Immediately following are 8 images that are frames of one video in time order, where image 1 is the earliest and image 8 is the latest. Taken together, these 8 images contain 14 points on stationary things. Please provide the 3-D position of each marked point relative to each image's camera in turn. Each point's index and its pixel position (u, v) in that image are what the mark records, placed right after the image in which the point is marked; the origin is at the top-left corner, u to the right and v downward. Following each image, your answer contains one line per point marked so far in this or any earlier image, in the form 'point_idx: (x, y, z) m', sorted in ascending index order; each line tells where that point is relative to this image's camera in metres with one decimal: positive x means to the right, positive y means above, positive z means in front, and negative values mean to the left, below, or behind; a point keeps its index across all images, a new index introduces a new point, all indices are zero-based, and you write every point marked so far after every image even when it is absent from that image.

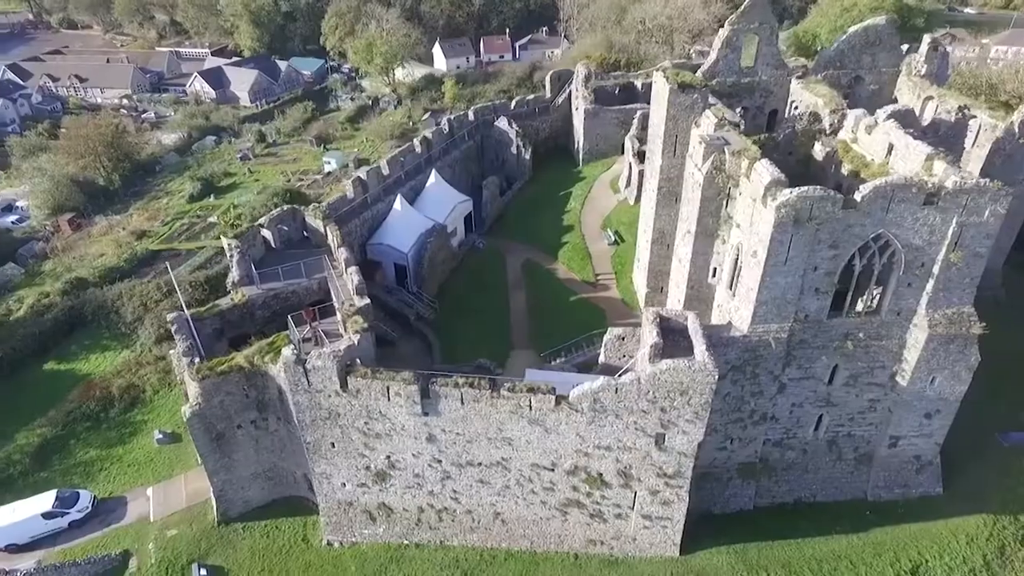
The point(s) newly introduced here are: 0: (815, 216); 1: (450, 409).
0: (+7.7, +1.8, +16.5) m
1: (-1.7, -3.4, +18.4) m
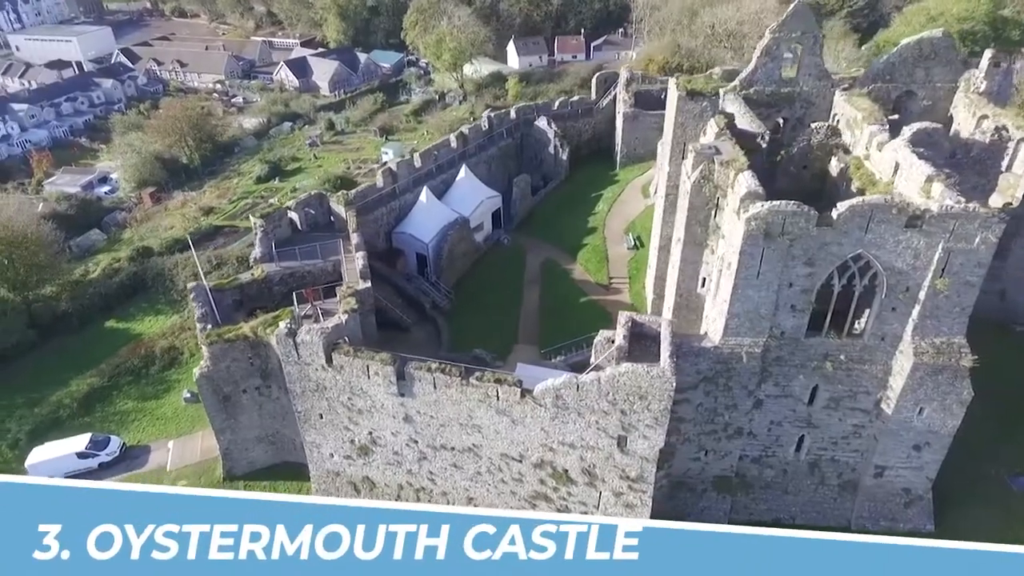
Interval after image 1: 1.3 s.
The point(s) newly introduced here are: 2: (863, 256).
0: (+6.9, +1.4, +16.3) m
1: (-2.6, -3.0, +19.3) m
2: (+8.9, +0.8, +16.6) m
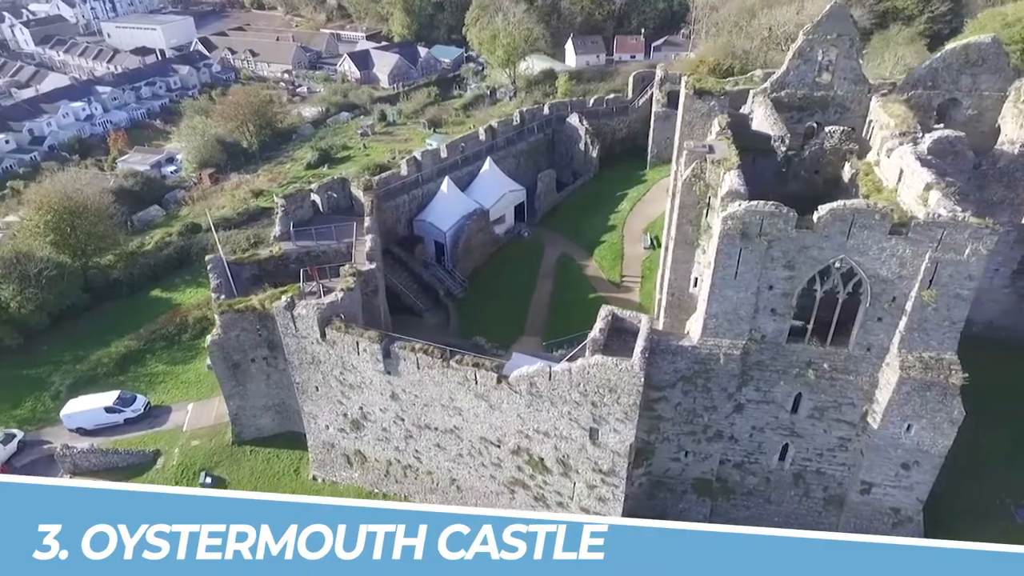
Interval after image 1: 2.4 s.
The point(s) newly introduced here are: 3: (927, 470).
0: (+6.2, +1.4, +16.0) m
1: (-3.2, -2.5, +19.9) m
2: (+8.3, +0.6, +16.2) m
3: (+11.6, -5.1, +18.3) m
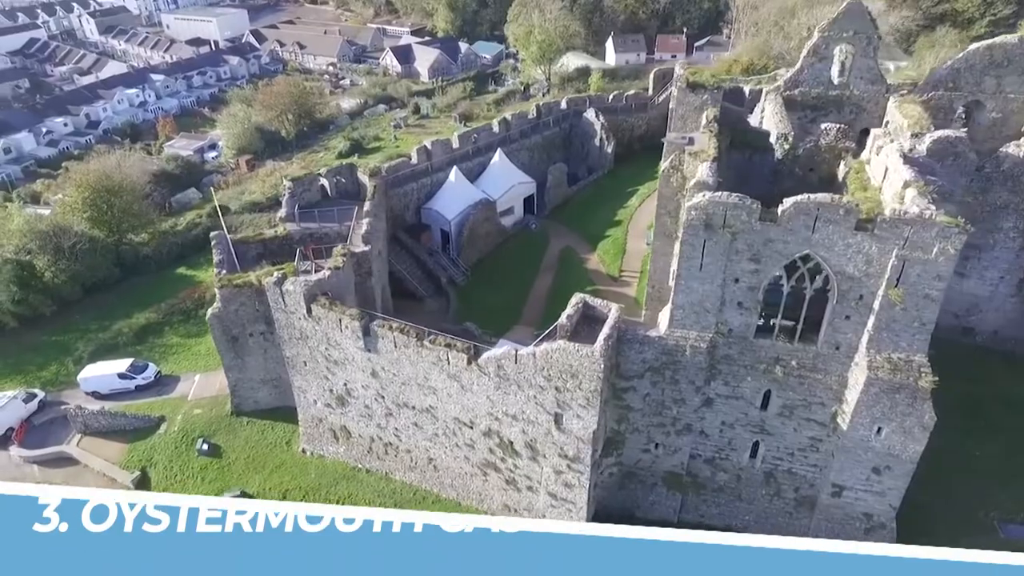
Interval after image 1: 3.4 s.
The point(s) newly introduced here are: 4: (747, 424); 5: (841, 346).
0: (+5.3, +1.6, +16.0) m
1: (-4.0, -1.9, +20.5) m
2: (+7.3, +0.8, +16.0) m
3: (+10.5, -5.1, +17.8) m
4: (+6.8, -3.9, +18.9) m
5: (+8.5, -1.5, +17.0) m
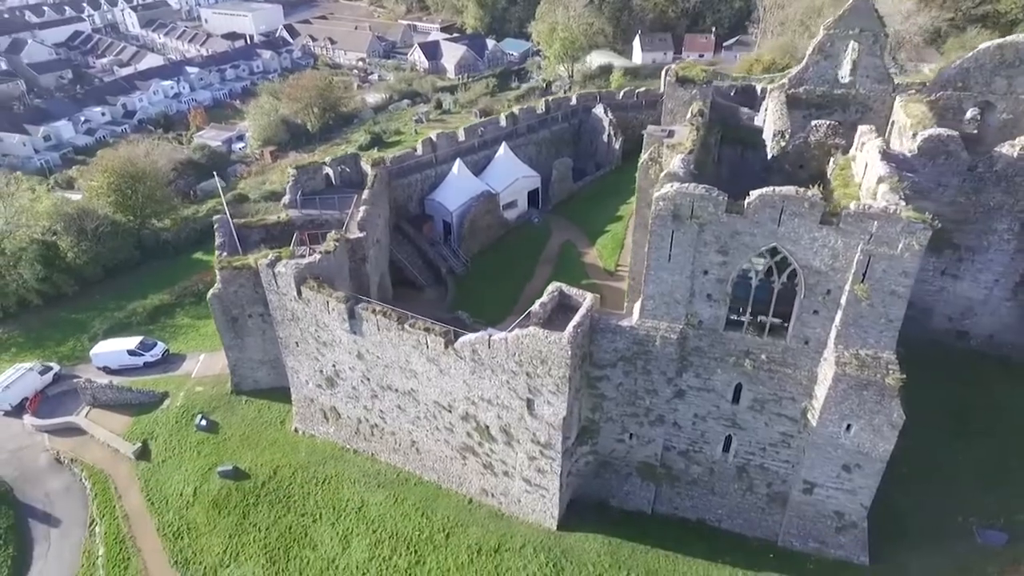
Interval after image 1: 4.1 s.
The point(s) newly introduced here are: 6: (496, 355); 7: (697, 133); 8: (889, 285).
0: (+4.5, +1.8, +16.1) m
1: (-4.6, -1.4, +21.1) m
2: (+6.6, +0.9, +16.0) m
3: (+9.7, -5.0, +17.7) m
4: (+6.0, -3.7, +19.0) m
5: (+7.7, -1.4, +16.9) m
6: (-0.5, -1.9, +18.6) m
7: (+5.4, +4.5, +19.1) m
8: (+8.8, +0.1, +15.2) m
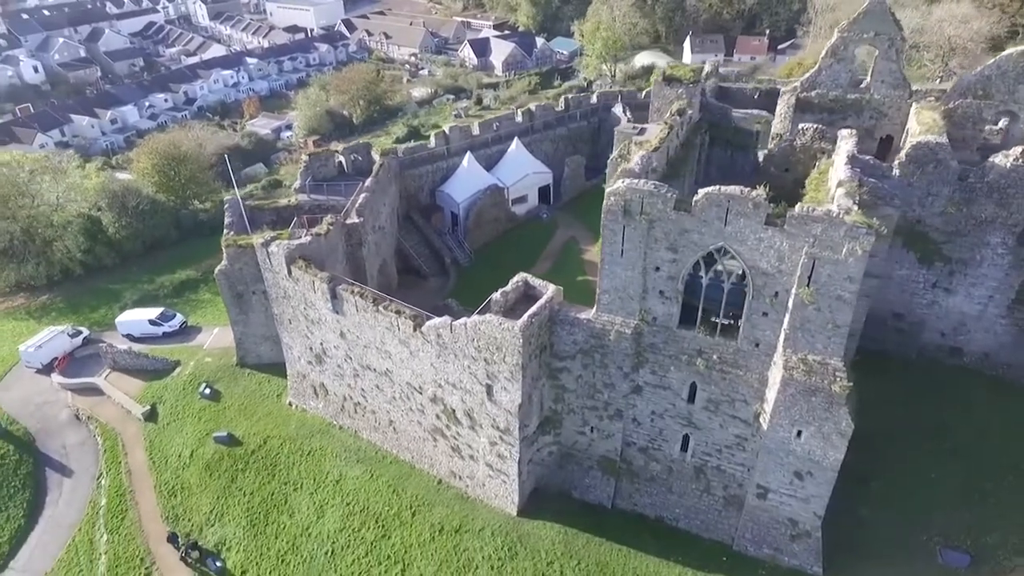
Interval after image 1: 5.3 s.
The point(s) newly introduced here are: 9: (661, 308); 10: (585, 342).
0: (+3.3, +1.9, +16.3) m
1: (-5.5, -0.8, +22.0) m
2: (+5.3, +0.9, +16.0) m
3: (+8.2, -5.2, +17.5) m
4: (+4.8, -3.7, +19.1) m
5: (+6.4, -1.4, +16.9) m
6: (-1.6, -1.6, +19.3) m
7: (+4.6, +4.6, +19.2) m
8: (+7.4, 0.0, +15.1) m
9: (+4.0, -0.5, +17.5) m
10: (+2.1, -1.6, +18.9) m
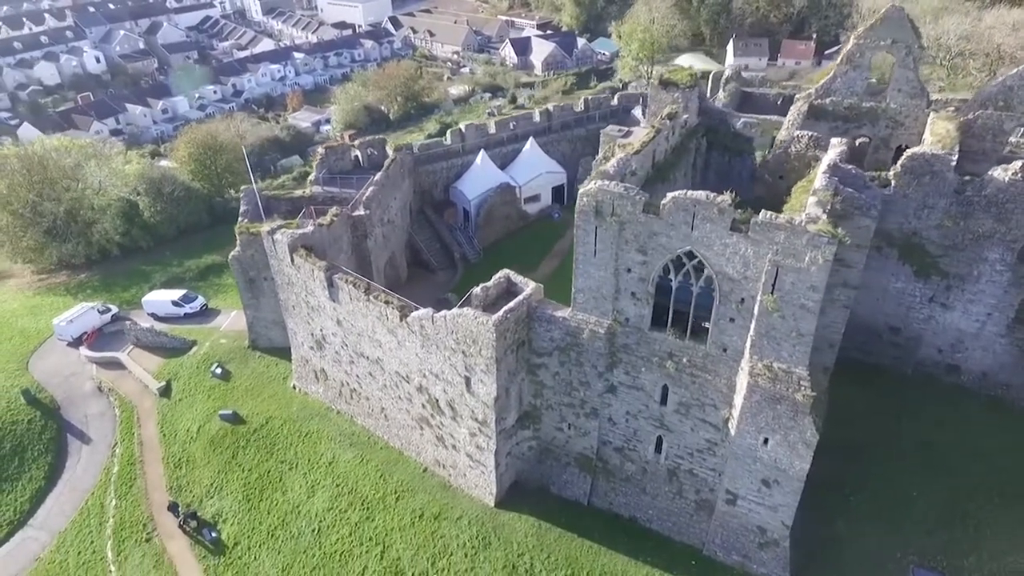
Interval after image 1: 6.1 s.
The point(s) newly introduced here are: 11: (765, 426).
0: (+2.6, +1.9, +16.5) m
1: (-5.9, -0.4, +22.9) m
2: (+4.5, +0.8, +16.1) m
3: (+7.3, -5.4, +17.4) m
4: (+4.0, -3.8, +19.2) m
5: (+5.6, -1.6, +16.9) m
6: (-2.2, -1.4, +19.8) m
7: (+4.2, +4.5, +19.3) m
8: (+6.5, -0.2, +15.0) m
9: (+3.3, -0.6, +17.7) m
10: (+1.5, -1.5, +19.2) m
11: (+6.4, -3.5, +16.8) m
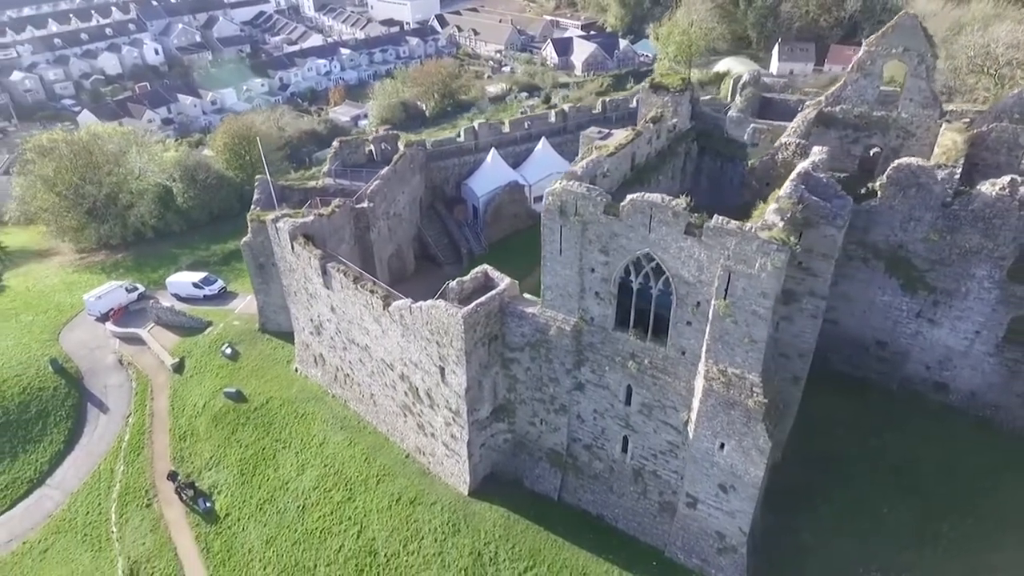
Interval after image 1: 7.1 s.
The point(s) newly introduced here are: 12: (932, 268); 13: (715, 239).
0: (+1.7, +1.9, +16.8) m
1: (-6.4, 0.0, +23.8) m
2: (+3.6, +0.8, +16.3) m
3: (+6.1, -5.6, +17.4) m
4: (+3.0, -3.8, +19.4) m
5: (+4.6, -1.7, +17.0) m
6: (-3.0, -1.1, +20.5) m
7: (+3.7, +4.5, +19.5) m
8: (+5.4, -0.4, +15.1) m
9: (+2.4, -0.6, +18.0) m
10: (+0.6, -1.4, +19.6) m
11: (+5.3, -3.6, +16.8) m
12: (+12.8, +0.6, +19.9) m
13: (+4.7, +1.1, +15.0) m
